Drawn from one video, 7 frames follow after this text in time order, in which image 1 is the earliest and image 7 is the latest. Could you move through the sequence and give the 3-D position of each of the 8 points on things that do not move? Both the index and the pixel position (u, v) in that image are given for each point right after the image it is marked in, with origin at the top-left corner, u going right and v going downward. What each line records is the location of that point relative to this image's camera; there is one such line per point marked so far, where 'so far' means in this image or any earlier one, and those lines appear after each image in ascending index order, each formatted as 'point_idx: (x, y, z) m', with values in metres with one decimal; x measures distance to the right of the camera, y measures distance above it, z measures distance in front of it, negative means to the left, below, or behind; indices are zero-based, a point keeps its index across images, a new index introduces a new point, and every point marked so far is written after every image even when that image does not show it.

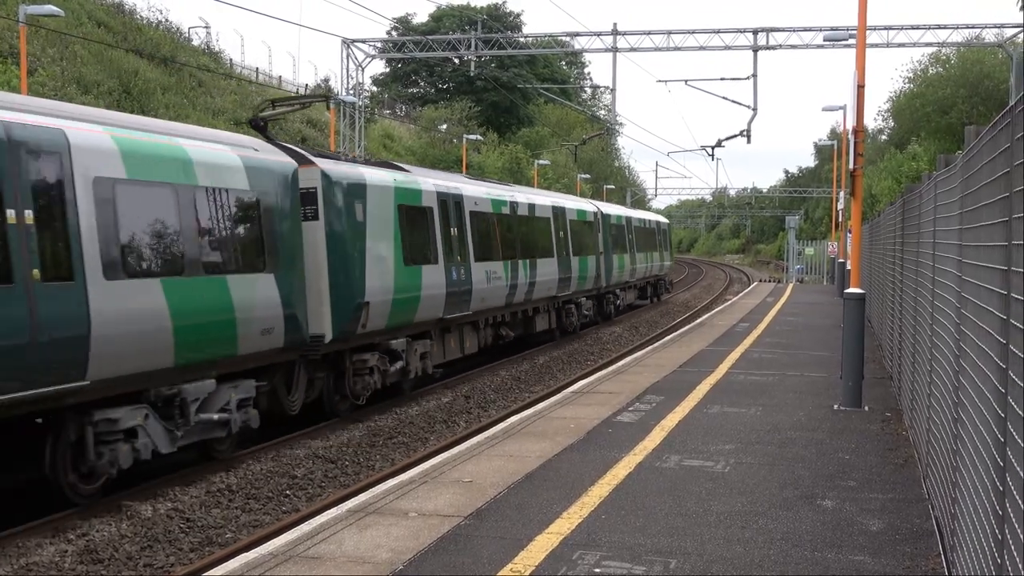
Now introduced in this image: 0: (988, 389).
0: (+3.3, -0.7, +6.5) m
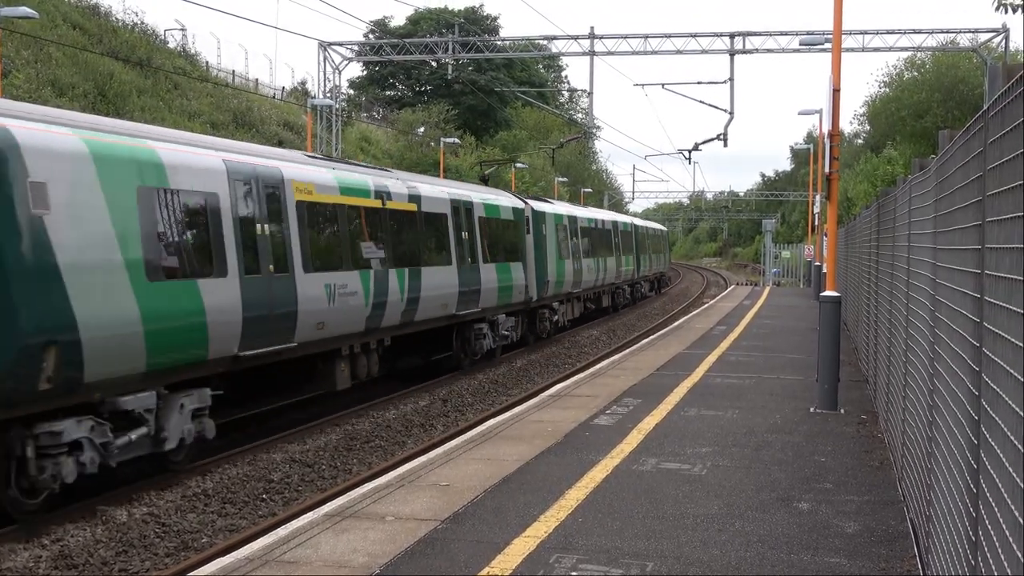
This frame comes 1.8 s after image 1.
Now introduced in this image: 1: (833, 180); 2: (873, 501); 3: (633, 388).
0: (+3.1, -0.7, +6.5) m
1: (+3.2, +1.1, +9.2) m
2: (+2.9, -1.7, +7.4) m
3: (+1.4, -1.3, +10.9) m
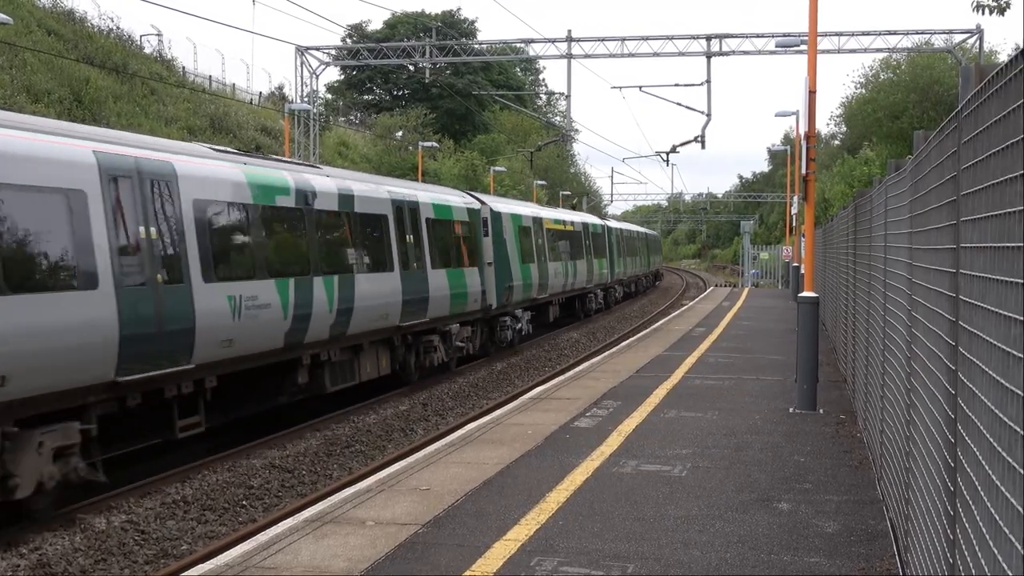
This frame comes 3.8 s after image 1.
0: (+2.9, -0.7, +6.5) m
1: (+3.0, +1.1, +9.2) m
2: (+2.7, -1.7, +7.4) m
3: (+1.2, -1.3, +10.9) m
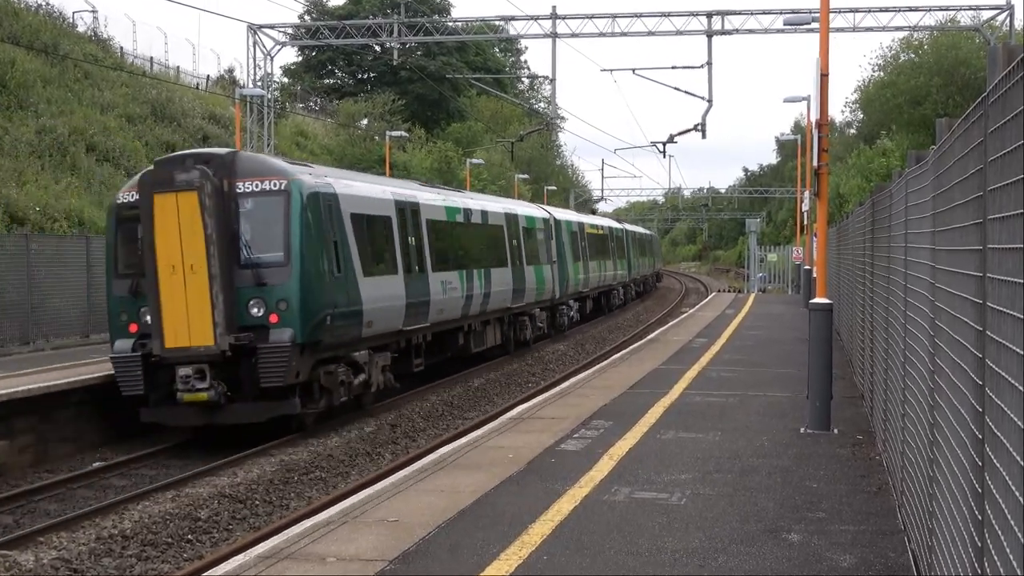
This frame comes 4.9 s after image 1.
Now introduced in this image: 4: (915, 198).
0: (+2.8, -0.8, +5.7) m
1: (+2.8, +1.0, +8.4) m
2: (+2.6, -1.7, +6.6) m
3: (+1.0, -1.3, +10.1) m
4: (+3.2, +0.7, +7.4) m
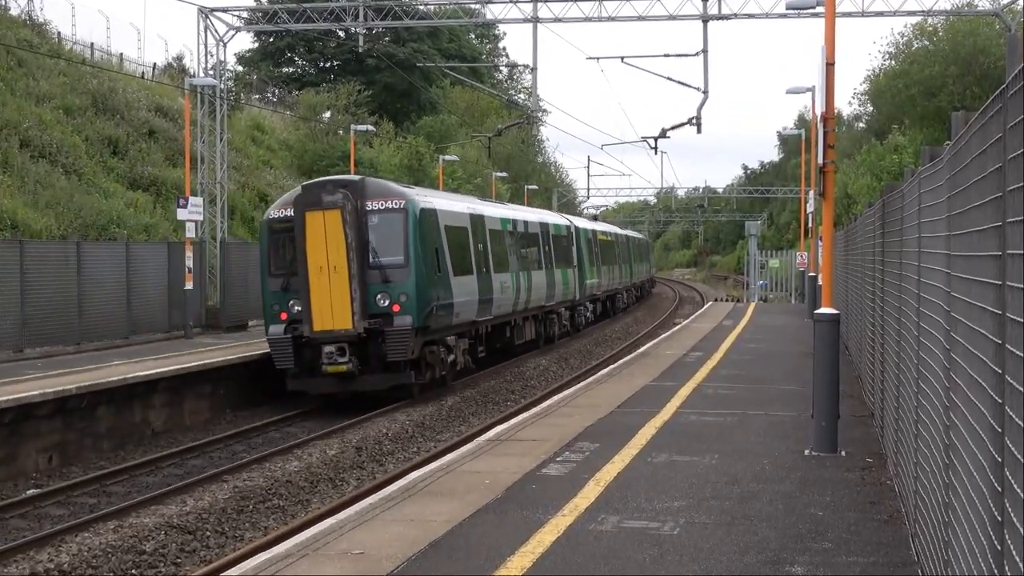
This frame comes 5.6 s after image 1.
0: (+2.6, -0.8, +5.1) m
1: (+2.7, +1.0, +7.8) m
2: (+2.4, -1.8, +6.0) m
3: (+0.8, -1.4, +9.4) m
4: (+3.1, +0.6, +6.8) m
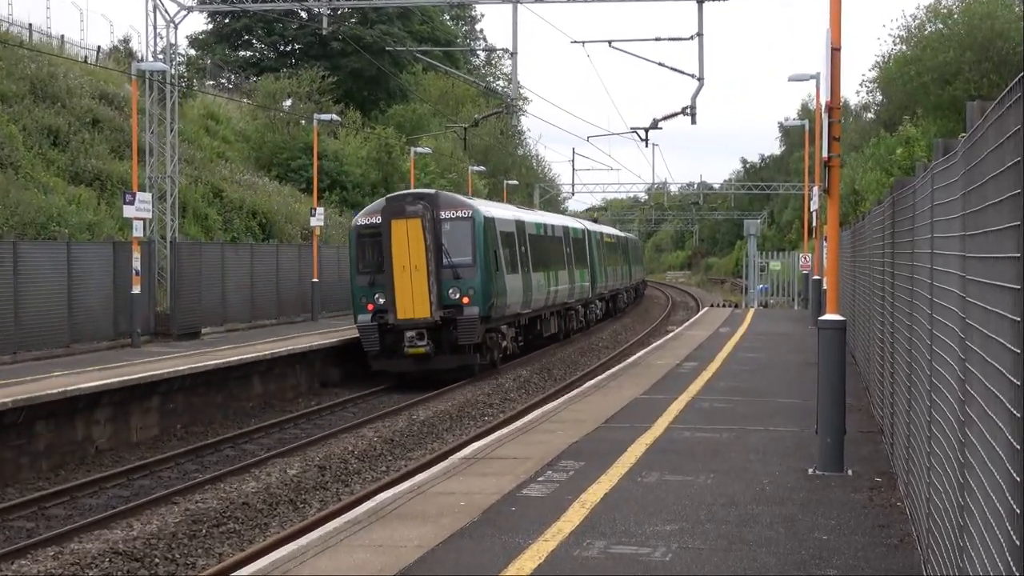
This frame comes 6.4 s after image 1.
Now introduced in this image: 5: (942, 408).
0: (+2.5, -0.9, +4.6) m
1: (+2.5, +0.9, +7.3) m
2: (+2.3, -1.8, +5.4) m
3: (+0.7, -1.4, +8.9) m
4: (+2.9, +0.6, +6.3) m
5: (+2.8, -0.8, +6.0) m
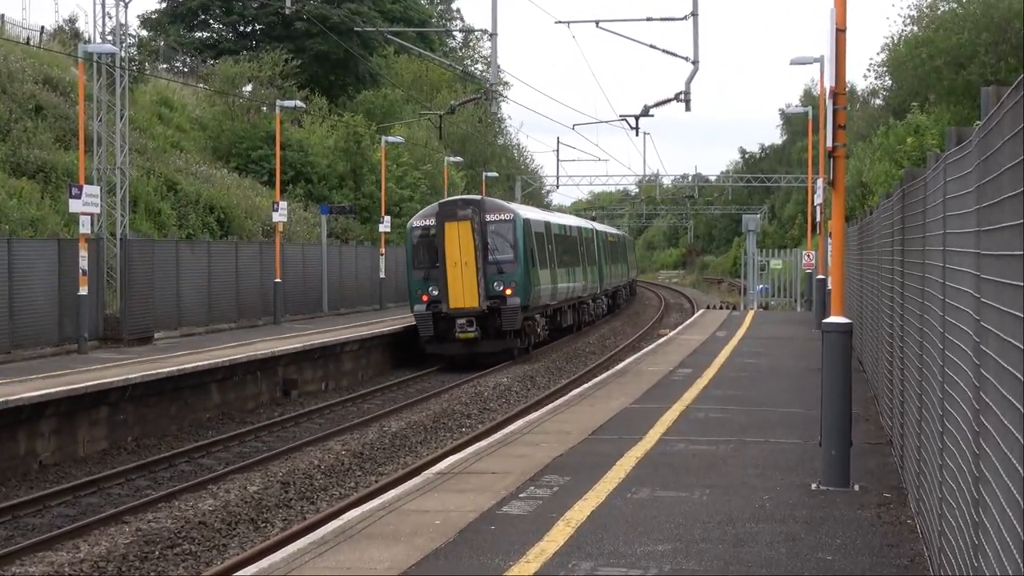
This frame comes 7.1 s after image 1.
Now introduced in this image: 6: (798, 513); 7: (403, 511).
0: (+2.4, -0.9, +4.1) m
1: (+2.4, +1.0, +6.8) m
2: (+2.1, -1.8, +5.0) m
3: (+0.5, -1.4, +8.5) m
4: (+2.8, +0.6, +5.8) m
5: (+2.7, -0.8, +5.6) m
6: (+2.0, -1.5, +6.7) m
7: (-0.7, -1.5, +6.9) m
